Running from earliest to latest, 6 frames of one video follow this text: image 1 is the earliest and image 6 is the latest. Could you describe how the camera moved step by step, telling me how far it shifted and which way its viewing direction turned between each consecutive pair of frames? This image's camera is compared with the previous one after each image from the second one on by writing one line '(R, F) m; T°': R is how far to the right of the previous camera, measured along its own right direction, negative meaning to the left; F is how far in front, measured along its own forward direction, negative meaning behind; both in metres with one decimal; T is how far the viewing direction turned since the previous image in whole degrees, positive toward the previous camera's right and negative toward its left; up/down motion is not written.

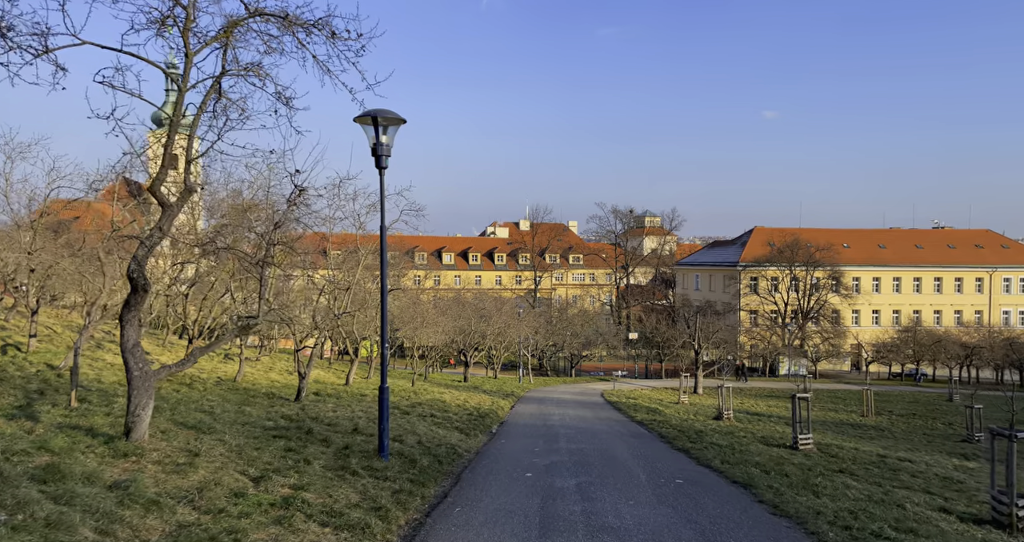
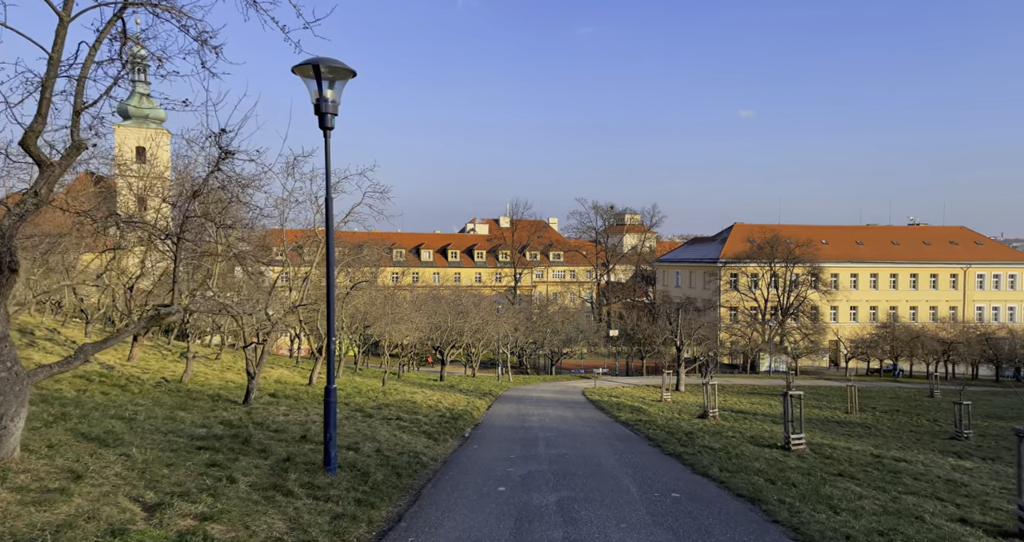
(+0.1, +1.4) m; +1°
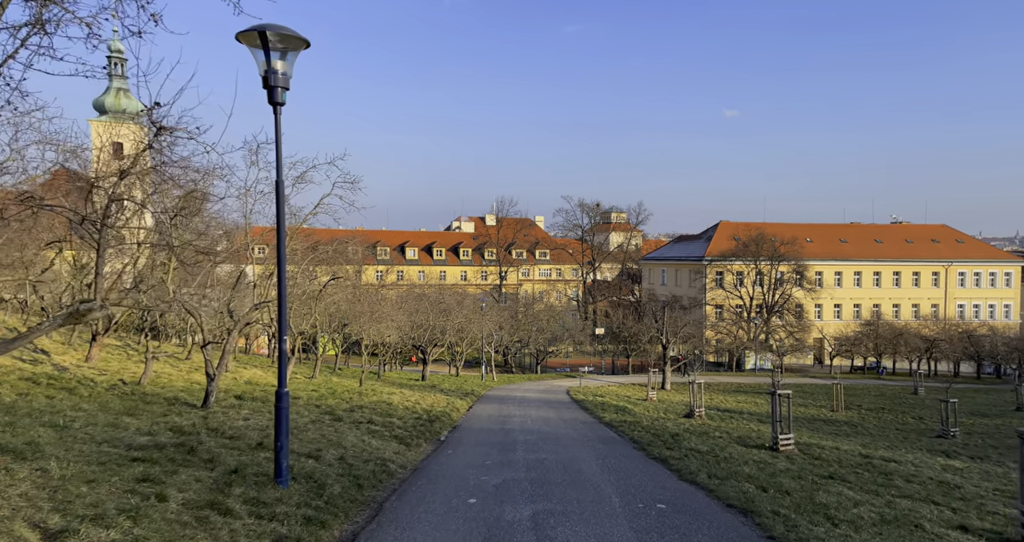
(+0.1, +0.7) m; +1°
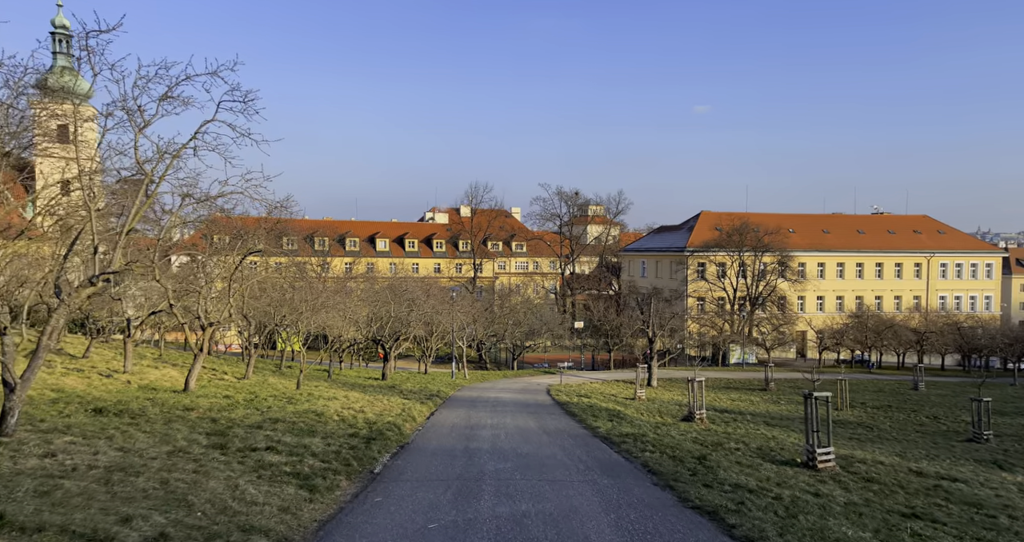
(+0.1, +4.3) m; +2°
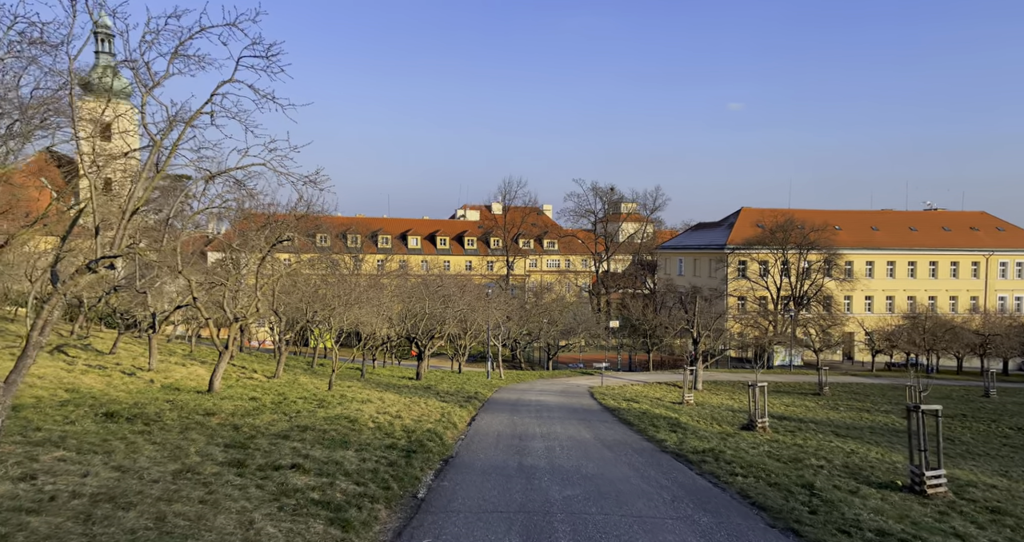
(-0.5, +1.9) m; -2°
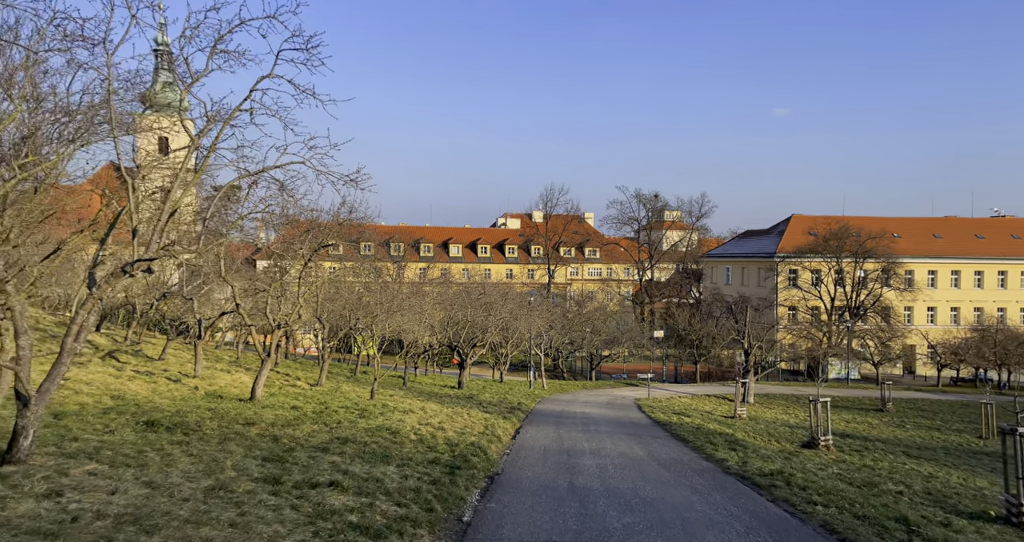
(-0.2, +0.9) m; -3°
